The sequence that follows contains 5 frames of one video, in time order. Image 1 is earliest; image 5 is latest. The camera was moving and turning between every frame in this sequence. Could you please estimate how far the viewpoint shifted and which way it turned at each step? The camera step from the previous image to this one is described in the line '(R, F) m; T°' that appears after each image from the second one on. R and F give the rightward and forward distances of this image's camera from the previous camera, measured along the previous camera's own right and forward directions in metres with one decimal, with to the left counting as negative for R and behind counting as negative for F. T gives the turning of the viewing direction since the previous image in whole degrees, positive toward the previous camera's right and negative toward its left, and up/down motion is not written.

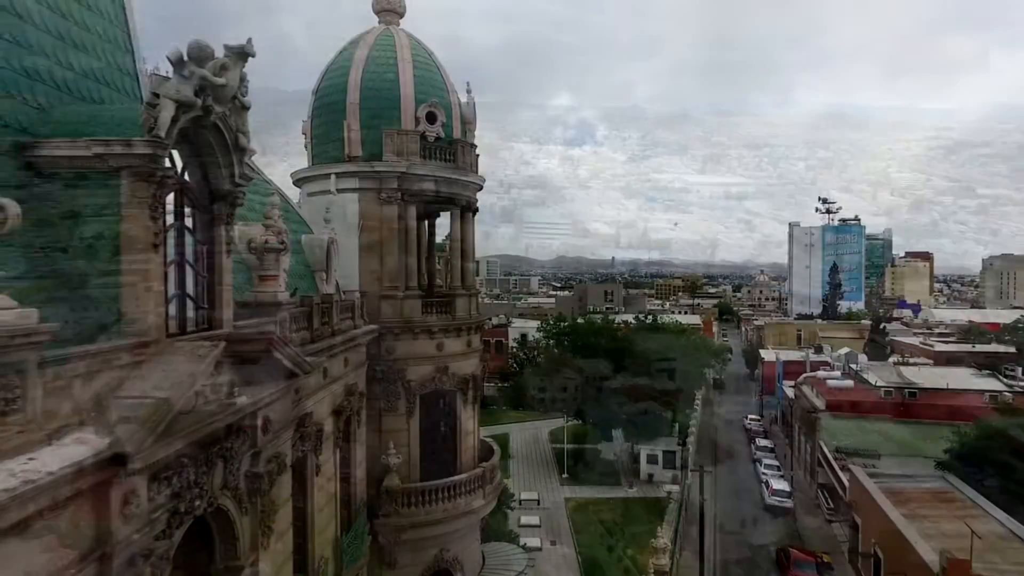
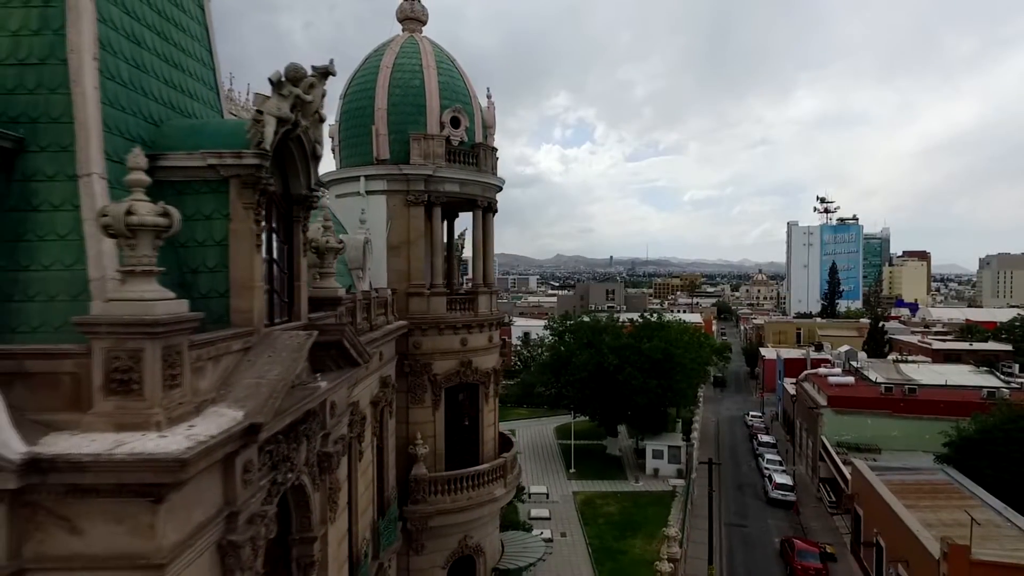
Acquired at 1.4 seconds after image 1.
(-0.7, -0.8) m; 0°
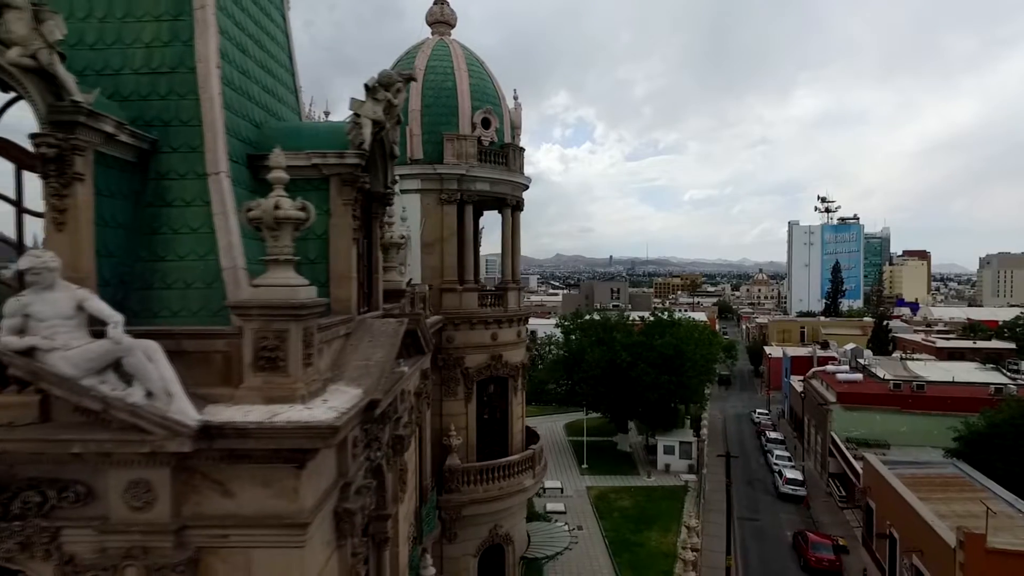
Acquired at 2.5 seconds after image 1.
(-1.0, -0.6) m; 0°
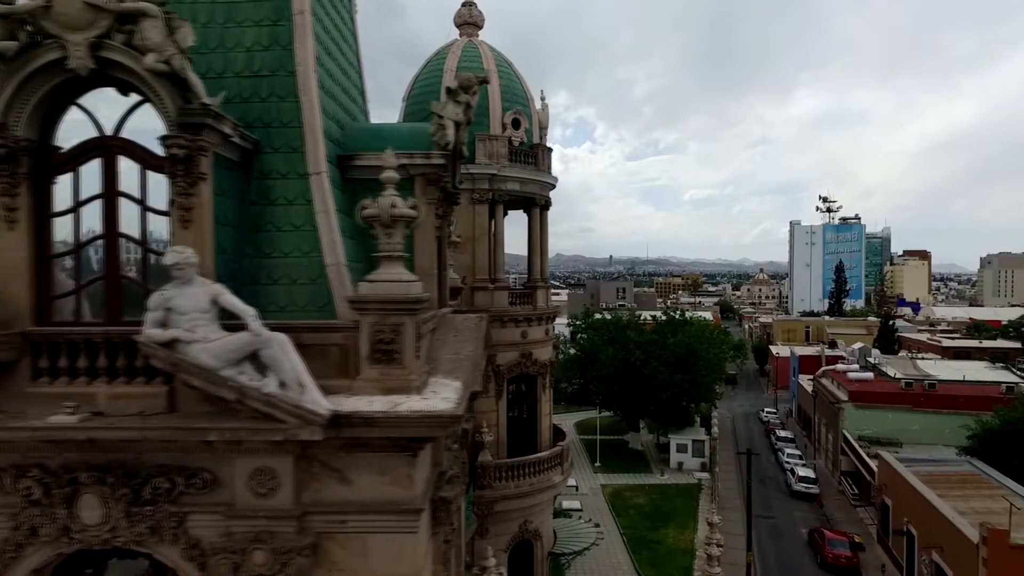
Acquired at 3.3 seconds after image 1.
(-1.0, -0.2) m; 0°
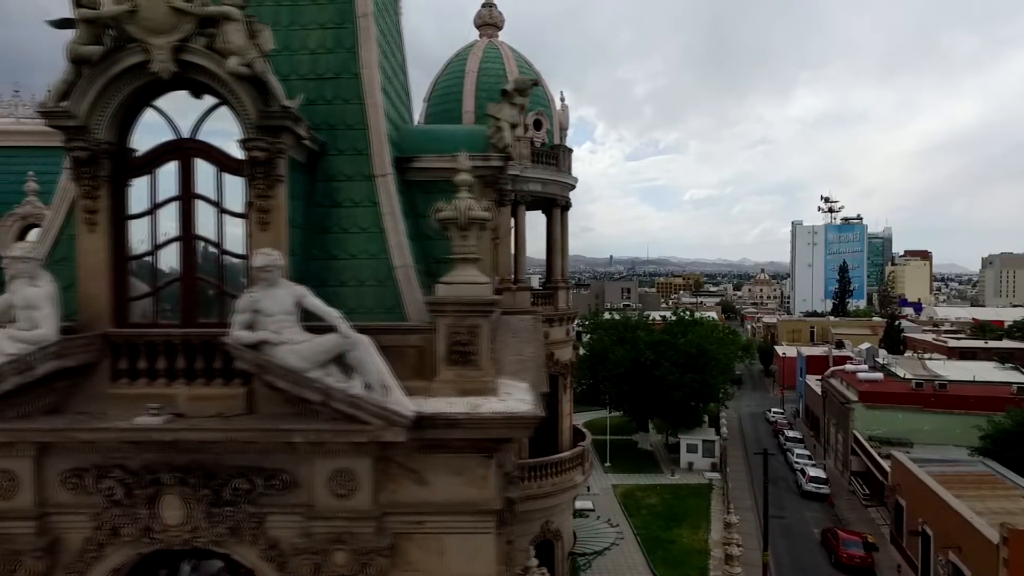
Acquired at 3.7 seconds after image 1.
(-0.7, 0.0) m; 0°
